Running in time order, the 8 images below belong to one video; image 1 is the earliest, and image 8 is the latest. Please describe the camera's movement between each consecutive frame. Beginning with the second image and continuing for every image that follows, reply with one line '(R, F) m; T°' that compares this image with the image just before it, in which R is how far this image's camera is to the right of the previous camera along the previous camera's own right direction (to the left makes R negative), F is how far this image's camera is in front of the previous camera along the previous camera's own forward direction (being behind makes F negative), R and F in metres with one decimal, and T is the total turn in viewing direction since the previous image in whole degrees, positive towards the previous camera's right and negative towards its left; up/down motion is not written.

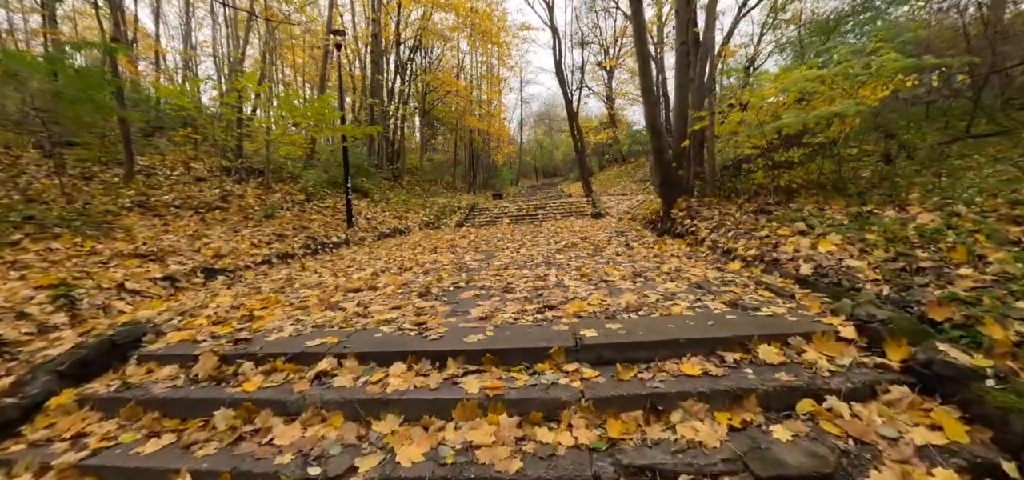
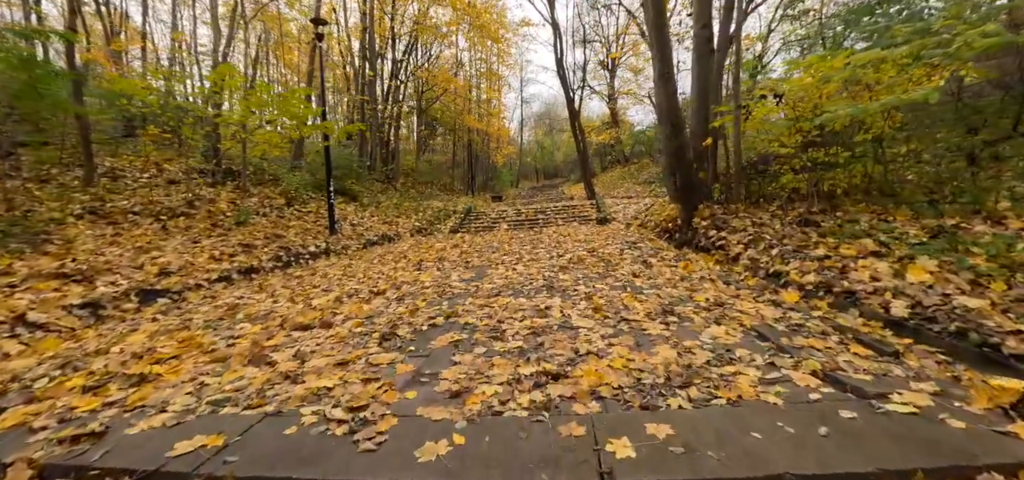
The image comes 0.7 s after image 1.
(+0.1, +1.1) m; 0°
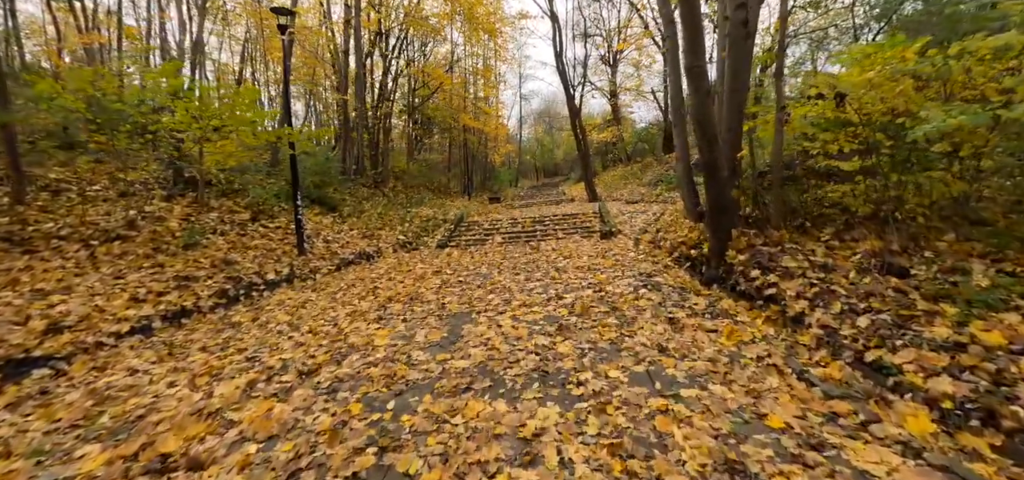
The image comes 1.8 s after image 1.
(+0.2, +1.4) m; 0°
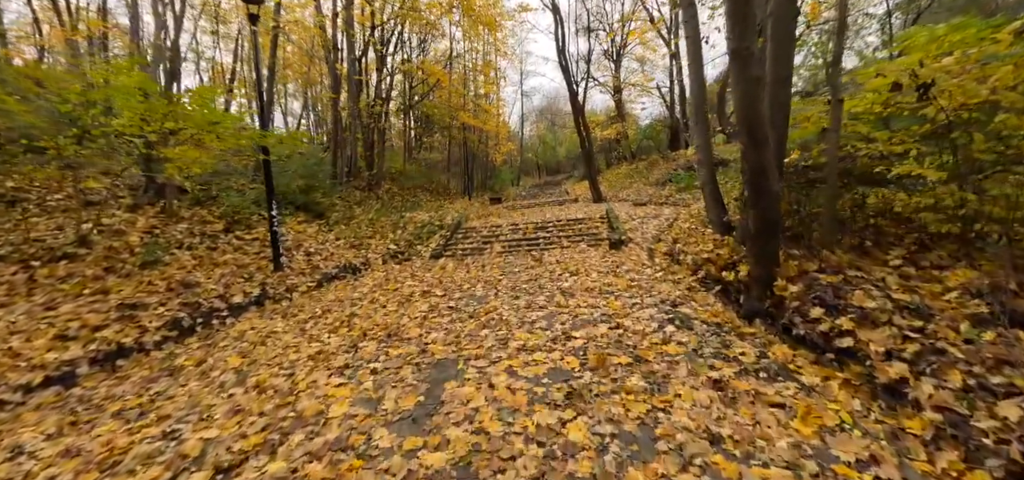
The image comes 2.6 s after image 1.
(+0.1, +1.0) m; 0°
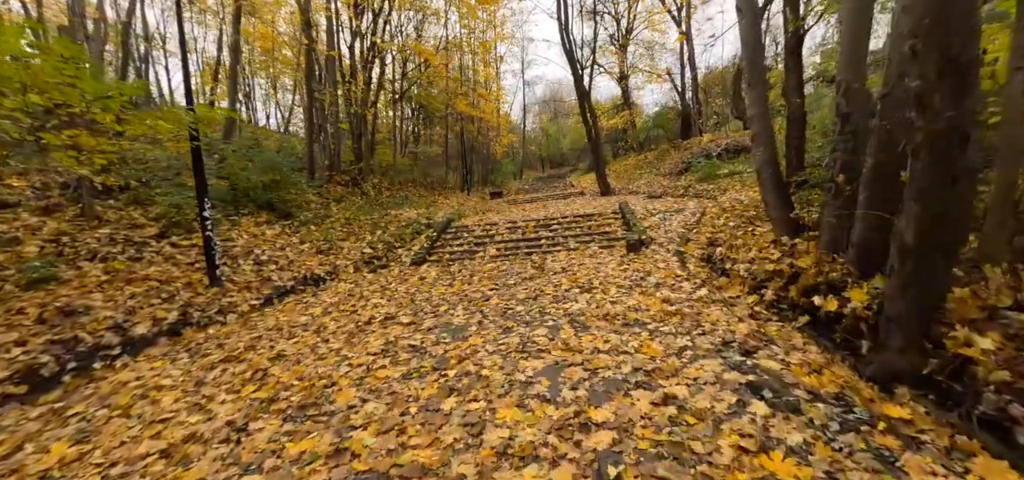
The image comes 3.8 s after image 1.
(+0.2, +1.8) m; -1°
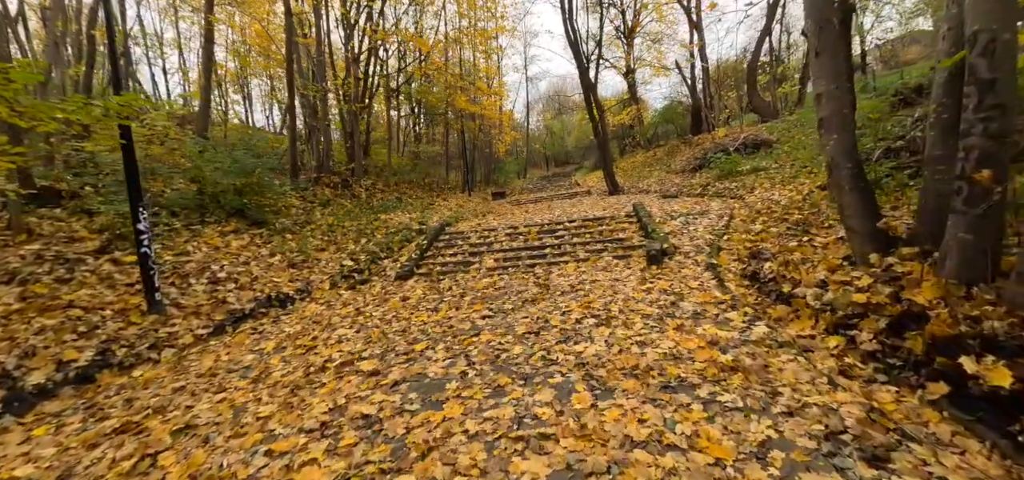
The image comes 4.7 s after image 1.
(+0.1, +1.2) m; -1°
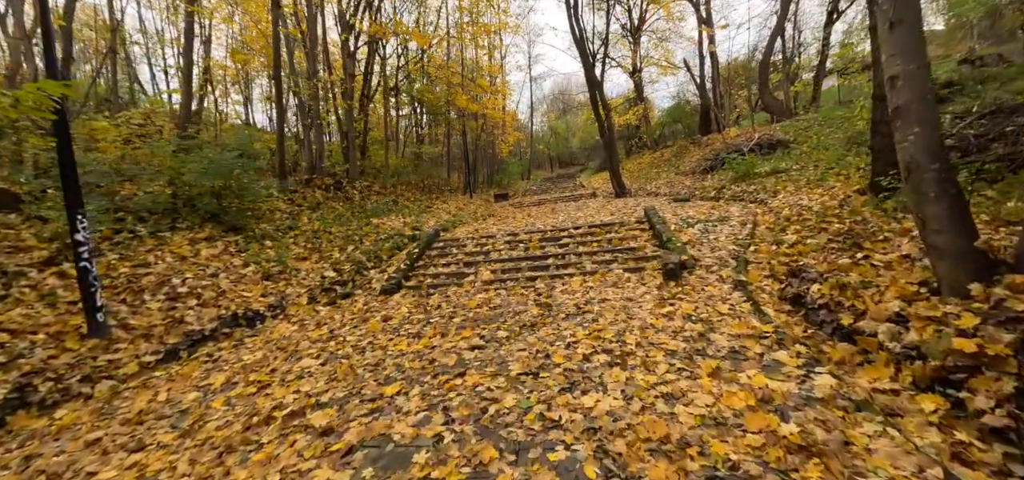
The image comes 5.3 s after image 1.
(+0.1, +0.8) m; -1°
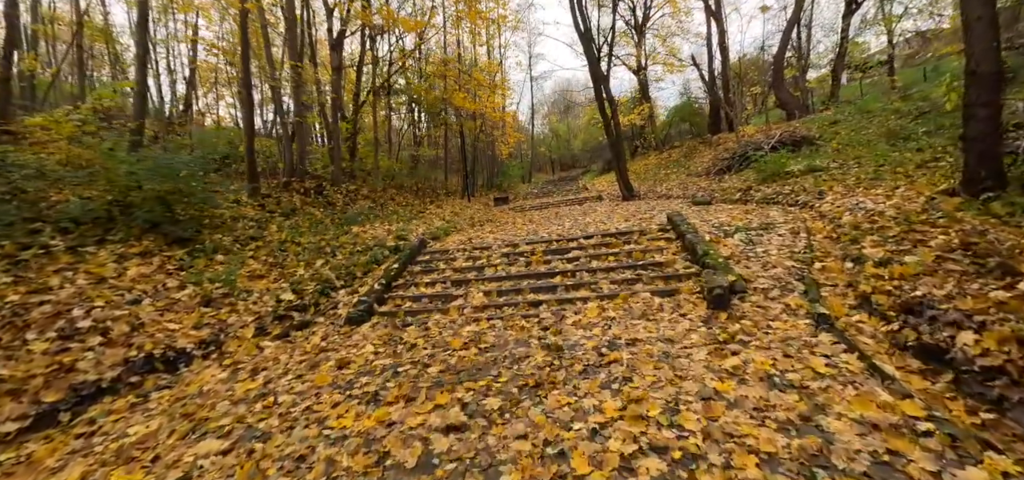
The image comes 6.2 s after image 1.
(+0.1, +1.4) m; 0°
